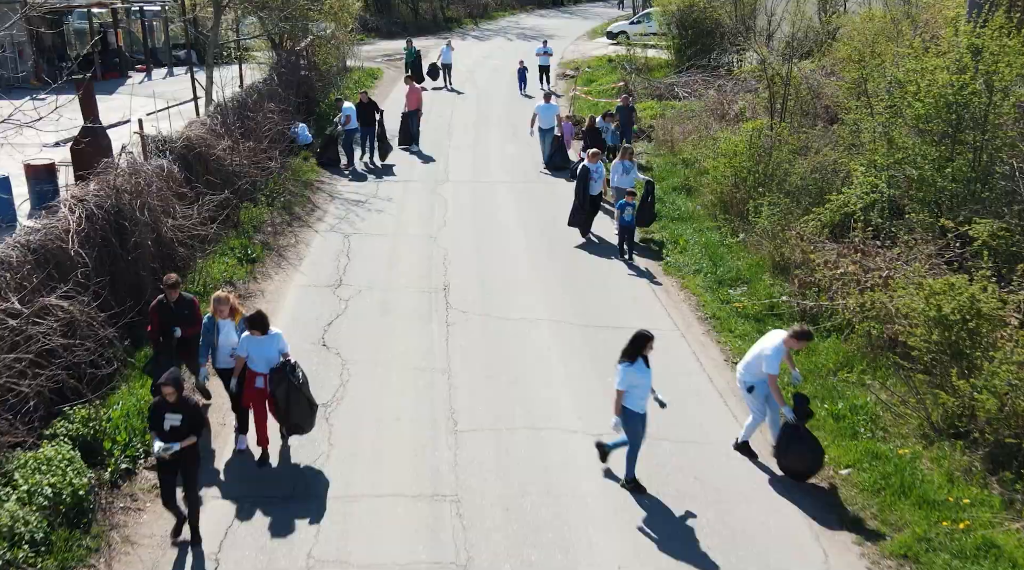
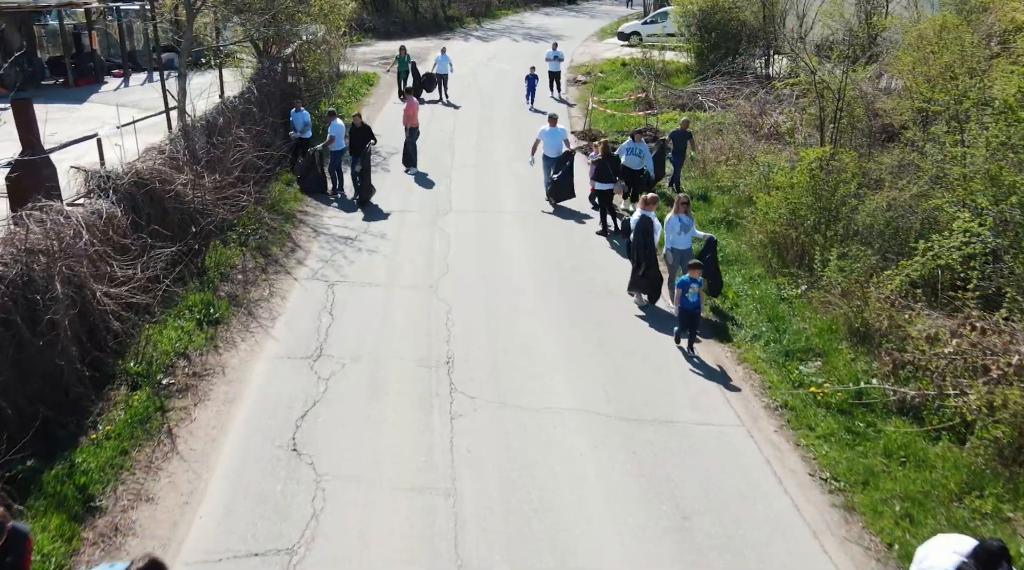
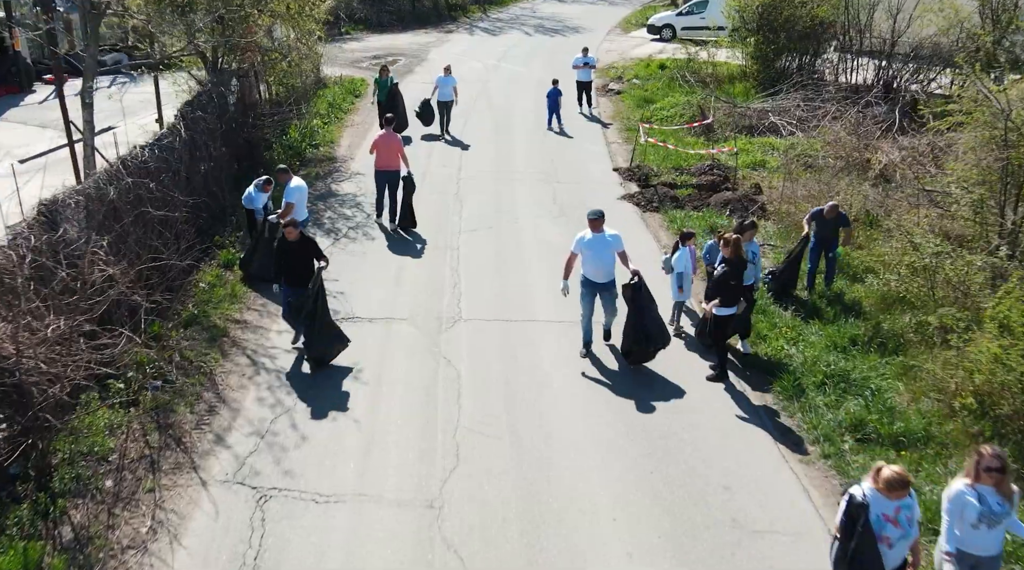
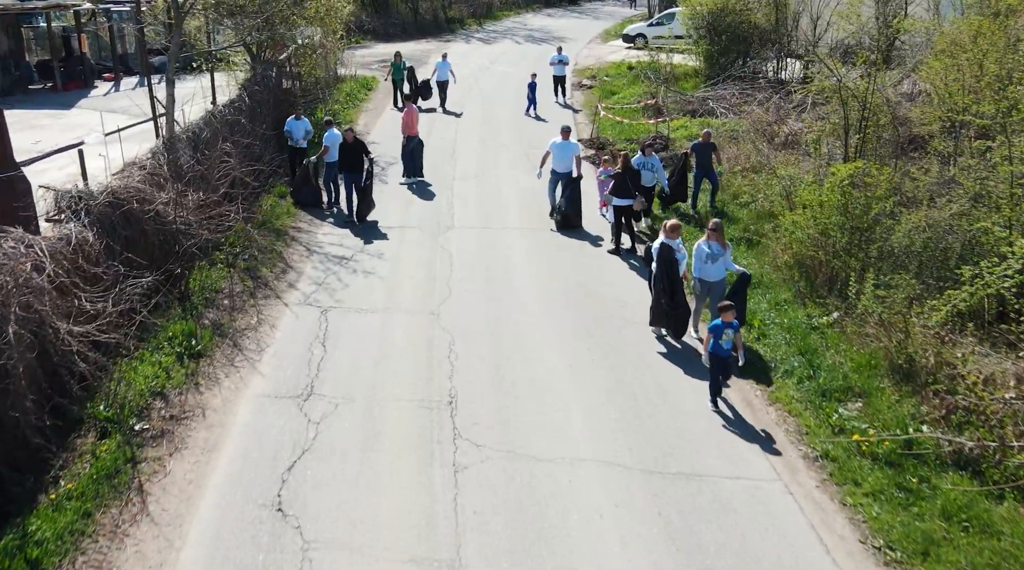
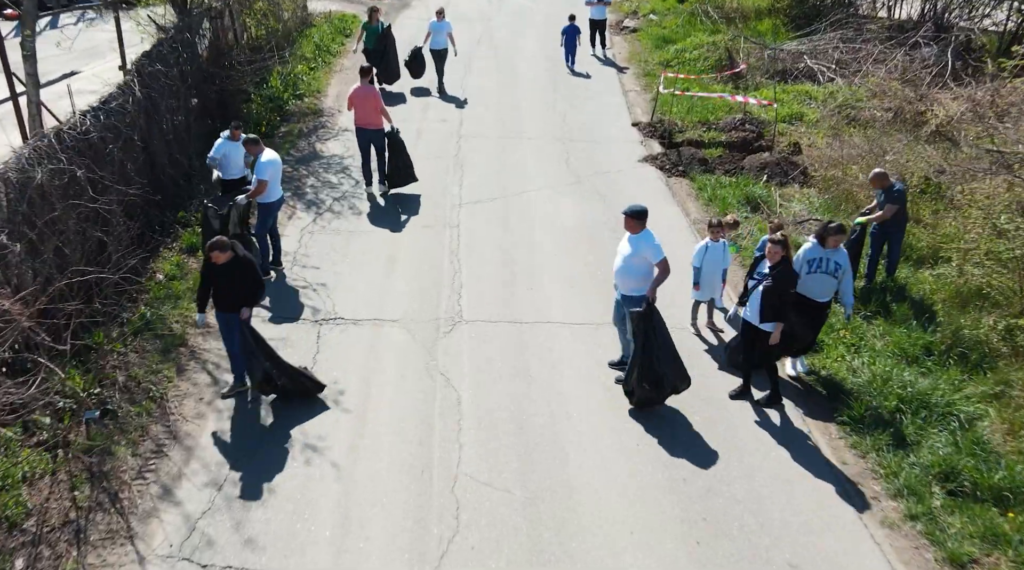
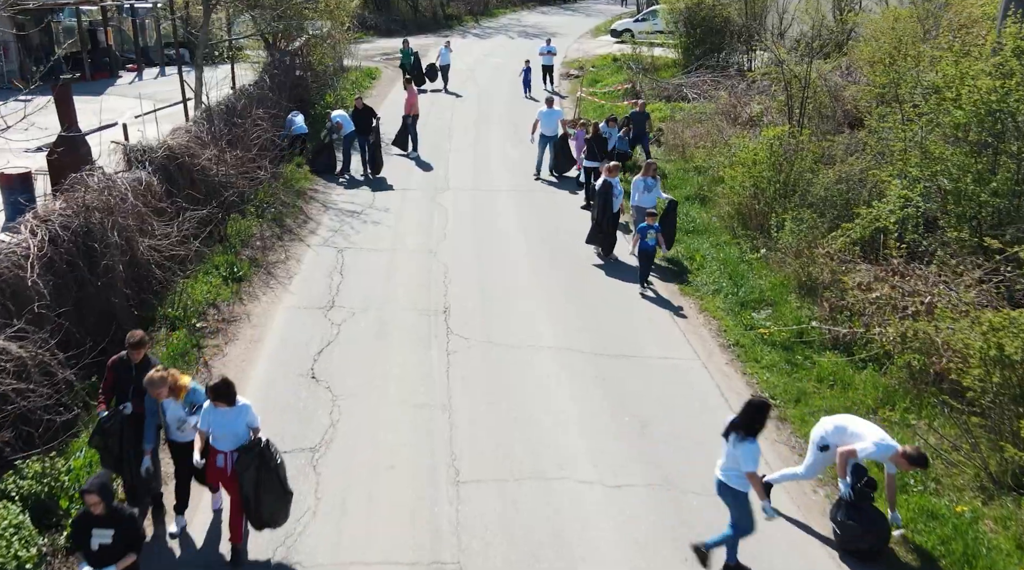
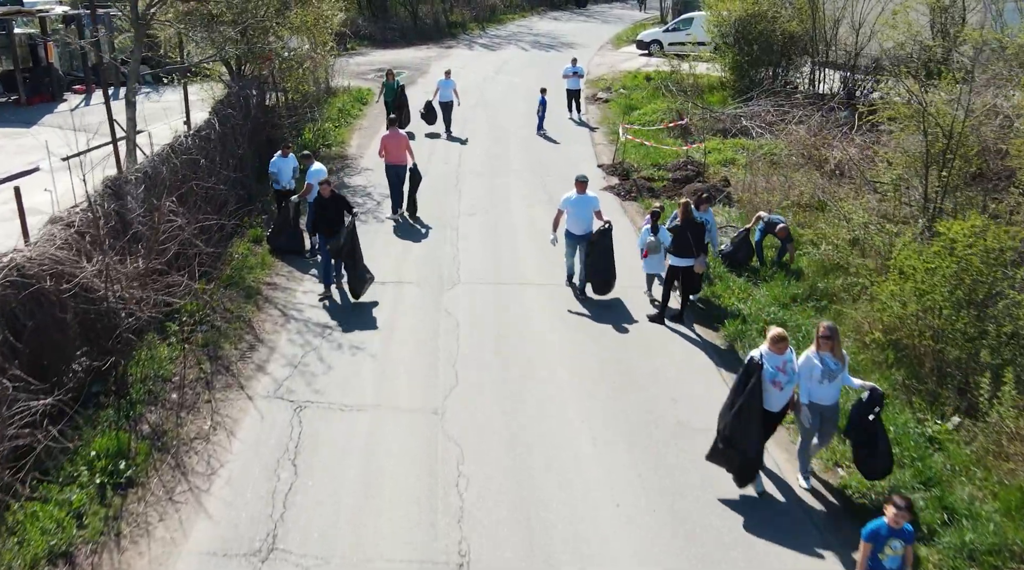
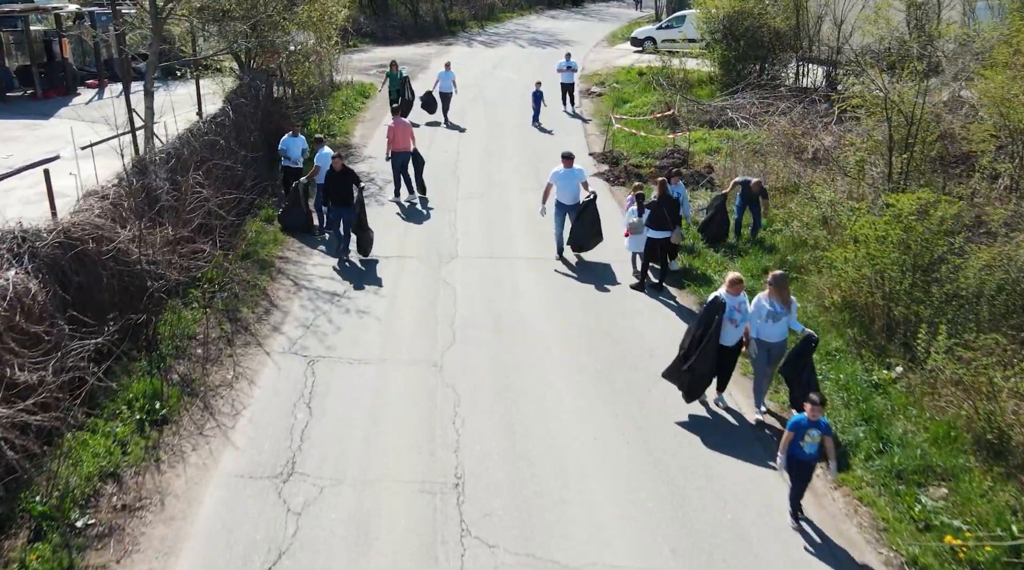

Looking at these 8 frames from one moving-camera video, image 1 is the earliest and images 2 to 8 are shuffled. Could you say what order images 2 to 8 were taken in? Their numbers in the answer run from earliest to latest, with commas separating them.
6, 2, 4, 8, 7, 3, 5
